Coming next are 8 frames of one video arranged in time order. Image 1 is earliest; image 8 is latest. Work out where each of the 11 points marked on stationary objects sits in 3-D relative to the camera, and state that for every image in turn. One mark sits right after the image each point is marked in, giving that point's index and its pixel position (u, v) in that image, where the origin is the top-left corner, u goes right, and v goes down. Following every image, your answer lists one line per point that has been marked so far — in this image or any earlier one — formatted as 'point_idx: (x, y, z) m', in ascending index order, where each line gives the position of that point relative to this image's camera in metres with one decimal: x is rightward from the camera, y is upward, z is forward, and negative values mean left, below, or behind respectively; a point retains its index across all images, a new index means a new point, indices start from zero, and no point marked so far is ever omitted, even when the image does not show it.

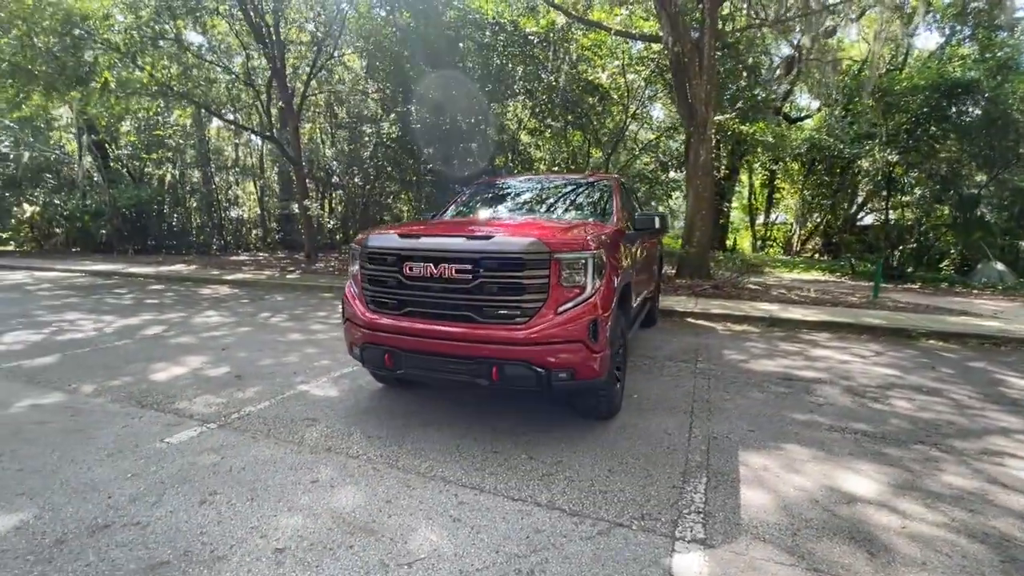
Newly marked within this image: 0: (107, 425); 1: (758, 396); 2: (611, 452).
0: (-3.0, -1.0, +4.0) m
1: (+2.2, -1.0, +4.9) m
2: (+0.7, -1.1, +3.8) m
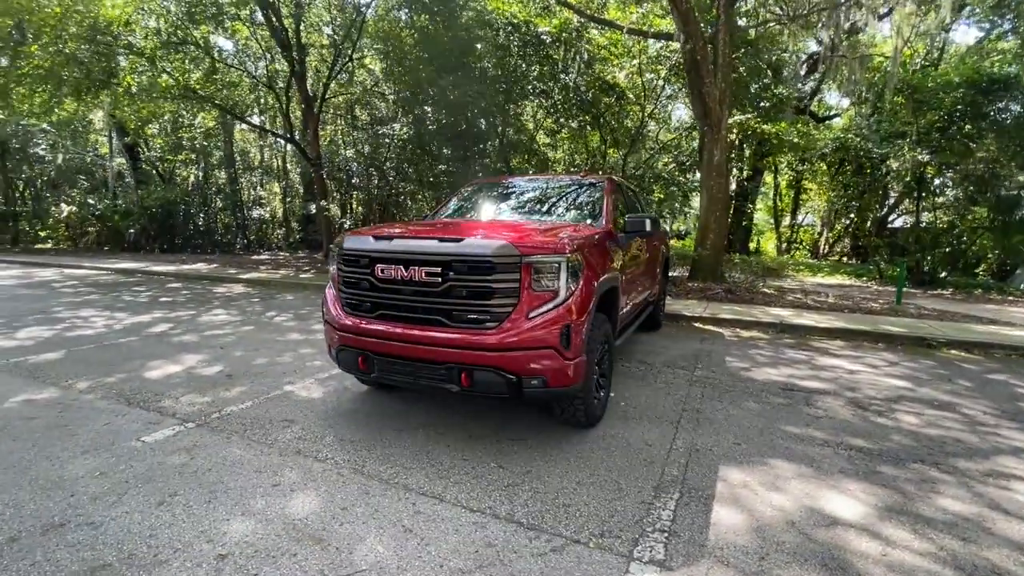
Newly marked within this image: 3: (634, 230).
0: (-3.1, -1.0, +4.1) m
1: (+2.0, -1.0, +4.7) m
2: (+0.5, -1.2, +3.6) m
3: (+1.0, +0.5, +4.8) m
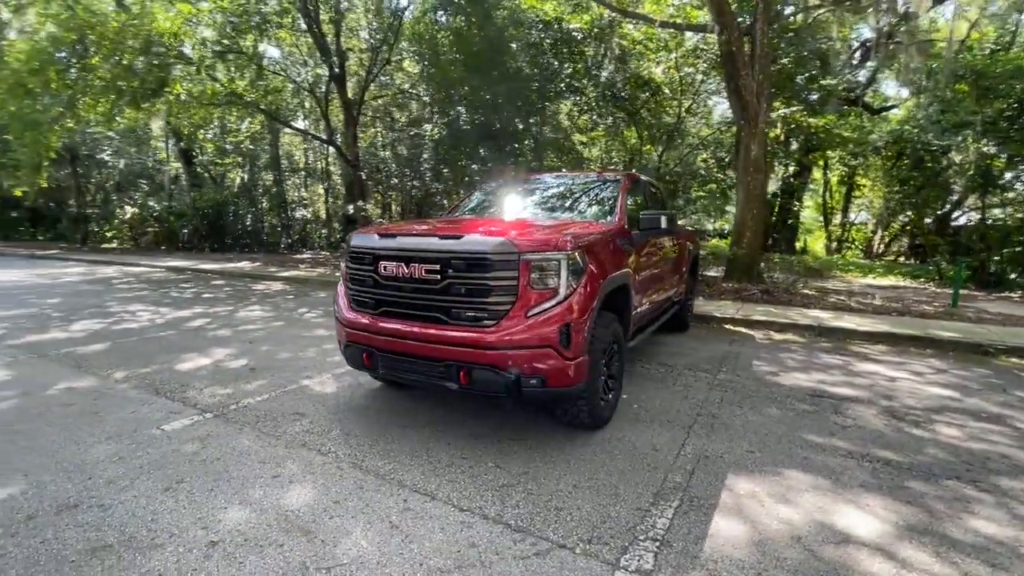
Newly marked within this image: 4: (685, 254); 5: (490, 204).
0: (-3.1, -1.0, +4.3) m
1: (+2.1, -1.0, +4.5) m
2: (+0.5, -1.2, +3.5) m
3: (+1.1, +0.5, +4.6) m
4: (+1.9, +0.4, +6.6) m
5: (-0.1, +0.9, +5.5) m
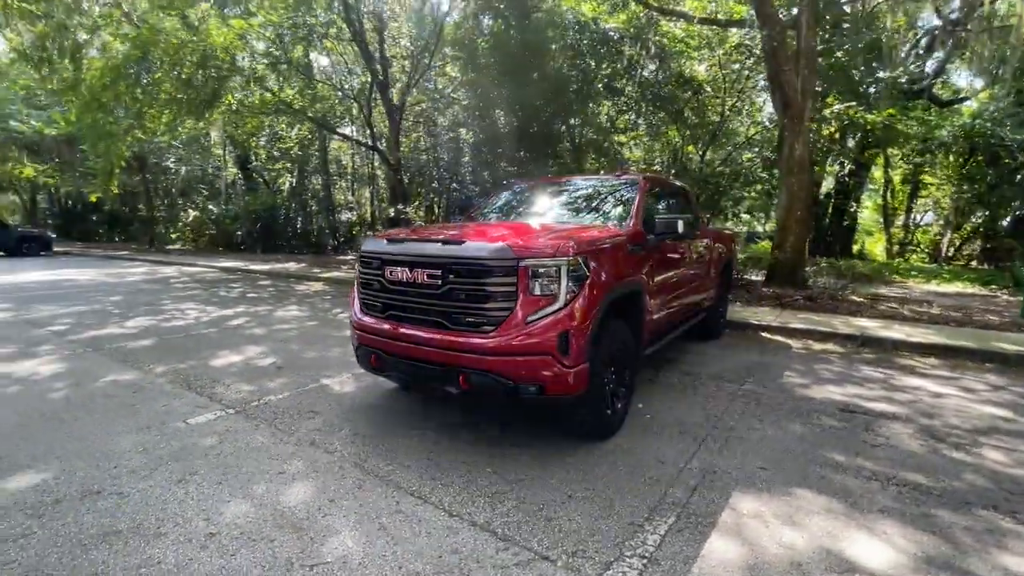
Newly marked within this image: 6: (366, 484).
0: (-3.0, -1.0, +4.6) m
1: (+2.2, -1.1, +4.2) m
2: (+0.4, -1.2, +3.5) m
3: (+1.2, +0.5, +4.5) m
4: (+2.2, +0.4, +6.4) m
5: (+0.1, +0.9, +5.5) m
6: (-0.9, -1.2, +3.4) m
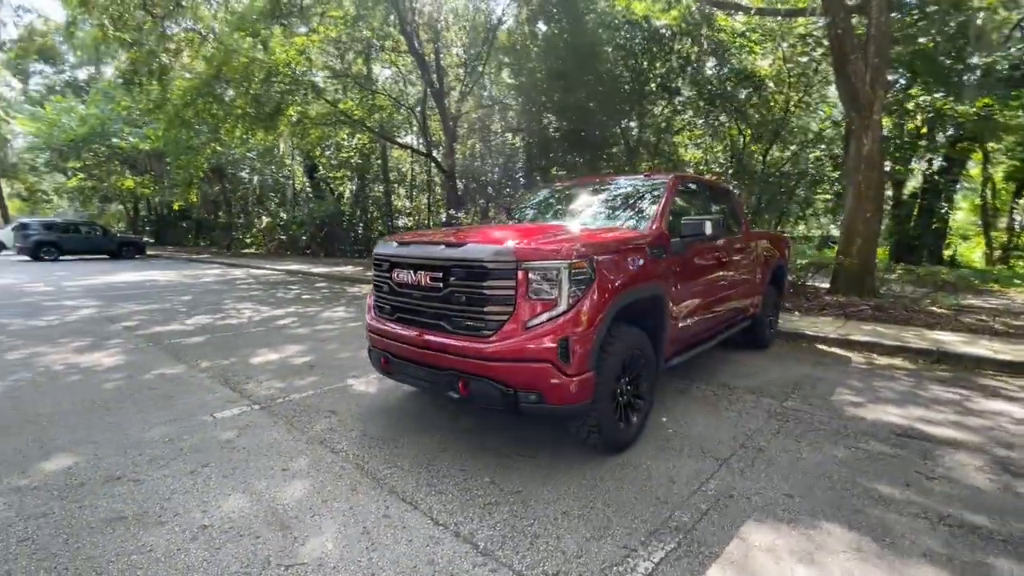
0: (-2.8, -1.0, +4.9) m
1: (+2.2, -1.2, +3.8) m
2: (+0.4, -1.2, +3.3) m
3: (+1.4, +0.4, +4.2) m
4: (+2.6, +0.3, +6.0) m
5: (+0.4, +0.8, +5.4) m
6: (-0.9, -1.2, +3.4) m
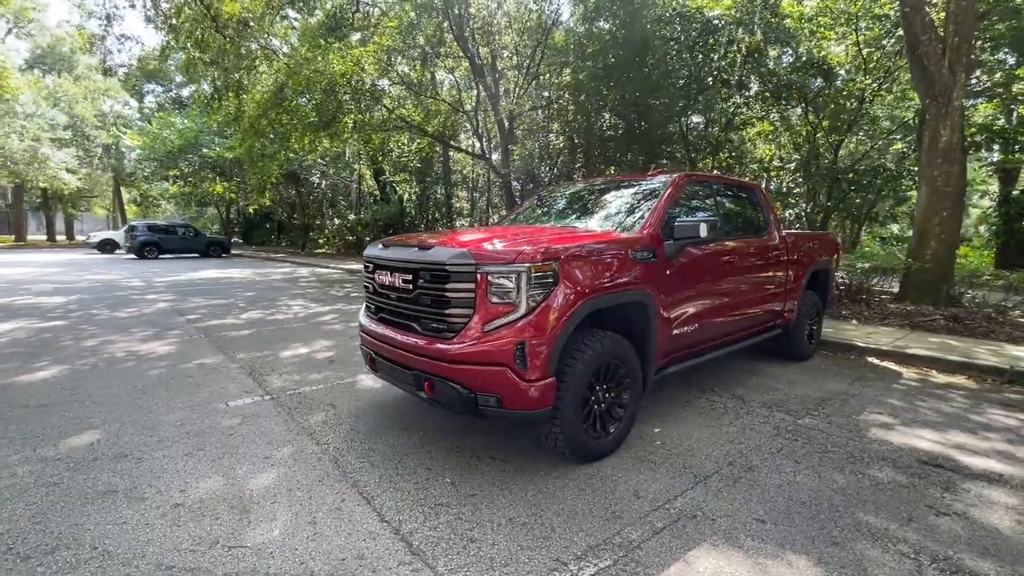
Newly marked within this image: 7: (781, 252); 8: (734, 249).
0: (-2.8, -0.9, +5.3) m
1: (+2.0, -1.2, +3.4) m
2: (+0.1, -1.2, +3.2) m
3: (+1.2, +0.4, +4.0) m
4: (+2.7, +0.2, +5.6) m
5: (+0.5, +0.8, +5.3) m
6: (-1.2, -1.2, +3.5) m
7: (+2.7, +0.3, +5.5) m
8: (+2.0, +0.3, +4.9) m
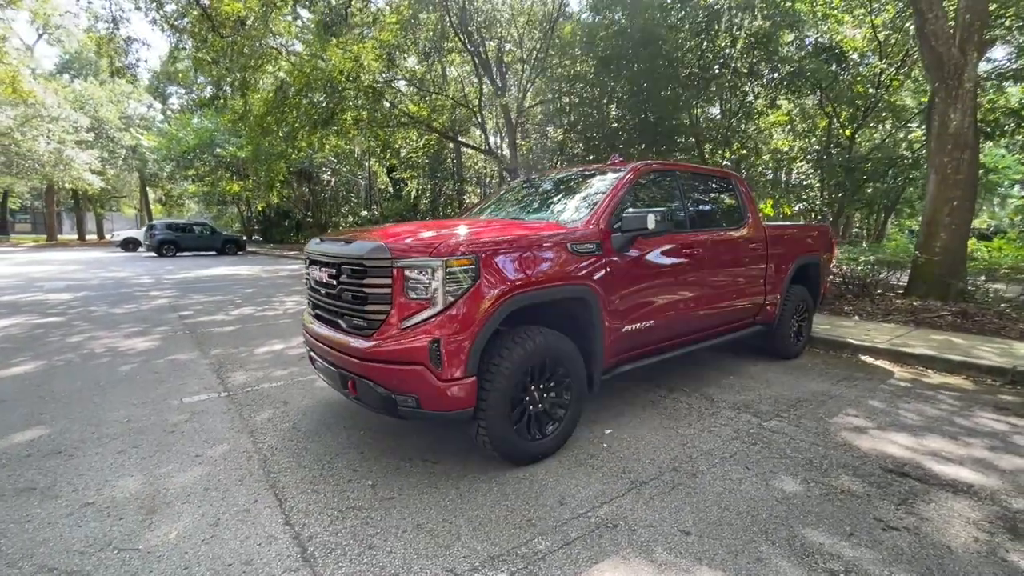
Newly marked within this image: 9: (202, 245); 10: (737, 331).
0: (-3.2, -0.9, +5.3) m
1: (+1.6, -1.2, +3.2) m
2: (-0.3, -1.2, +3.0) m
3: (+0.8, +0.4, +3.7) m
4: (+2.4, +0.3, +5.2) m
5: (+0.1, +0.9, +5.1) m
6: (-1.6, -1.2, +3.4) m
7: (+2.3, +0.4, +5.2) m
8: (+1.6, +0.4, +4.6) m
9: (-11.0, +1.5, +19.9) m
10: (+2.1, -0.4, +5.2) m
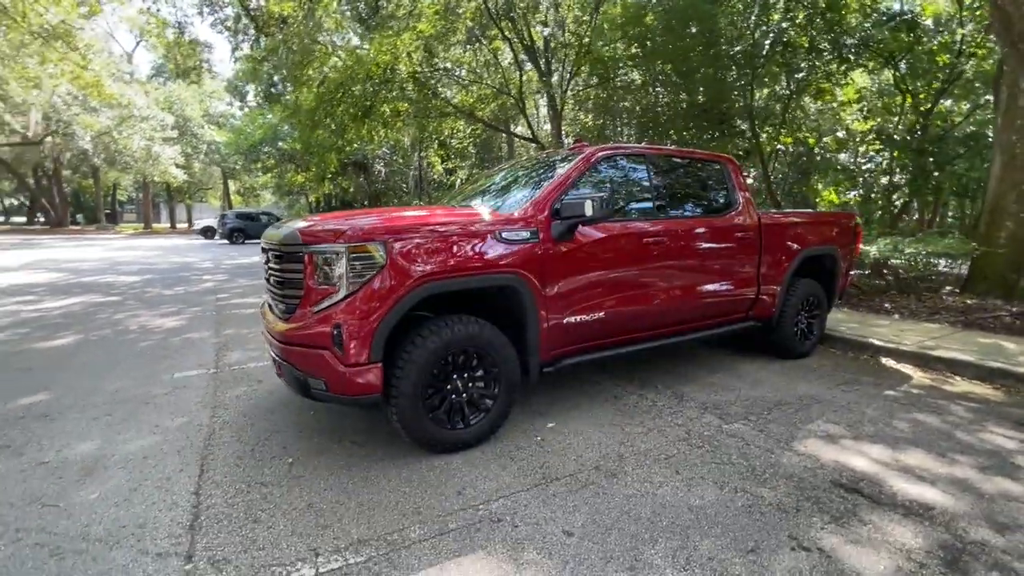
0: (-3.4, -0.7, +5.7) m
1: (+1.0, -1.1, +2.9) m
2: (-0.9, -1.1, +3.1) m
3: (+0.4, +0.5, +3.6) m
4: (+2.1, +0.3, +4.8) m
5: (-0.1, +1.0, +5.0) m
6: (-2.1, -1.0, +3.6) m
7: (+2.1, +0.5, +4.8) m
8: (+1.3, +0.5, +4.3) m
9: (-9.0, +2.1, +21.3) m
10: (+1.9, -0.3, +4.8) m
